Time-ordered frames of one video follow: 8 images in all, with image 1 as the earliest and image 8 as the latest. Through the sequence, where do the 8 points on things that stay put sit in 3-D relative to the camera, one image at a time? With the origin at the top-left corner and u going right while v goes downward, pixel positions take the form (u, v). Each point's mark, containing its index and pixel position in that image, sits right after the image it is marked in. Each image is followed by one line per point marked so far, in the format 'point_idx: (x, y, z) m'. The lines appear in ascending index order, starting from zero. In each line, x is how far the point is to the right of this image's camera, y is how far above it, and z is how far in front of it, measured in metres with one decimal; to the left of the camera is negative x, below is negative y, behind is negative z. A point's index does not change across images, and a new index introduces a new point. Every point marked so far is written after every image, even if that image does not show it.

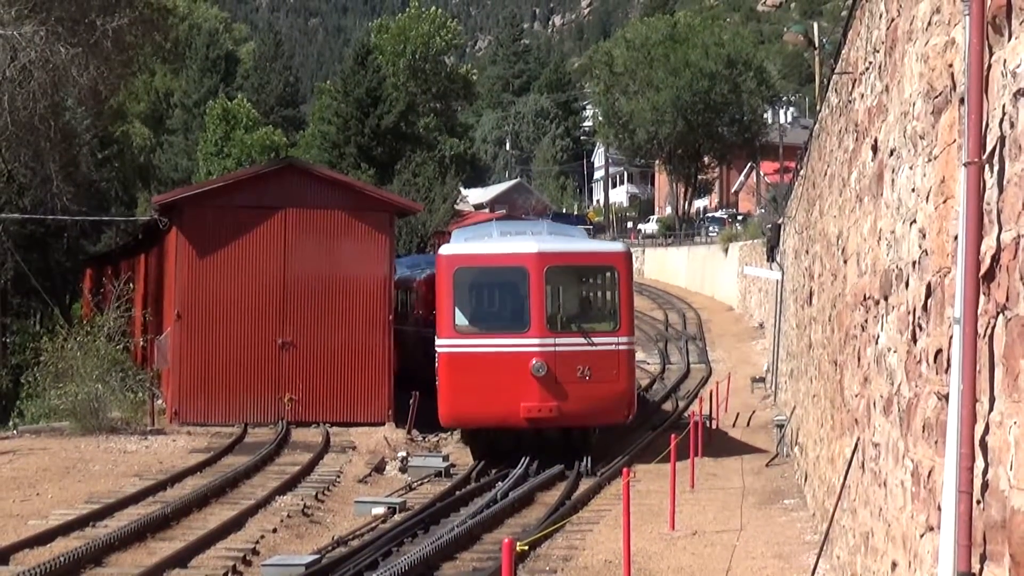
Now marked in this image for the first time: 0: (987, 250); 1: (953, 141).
0: (+1.6, +0.1, +5.0) m
1: (+1.5, +0.5, +5.4) m
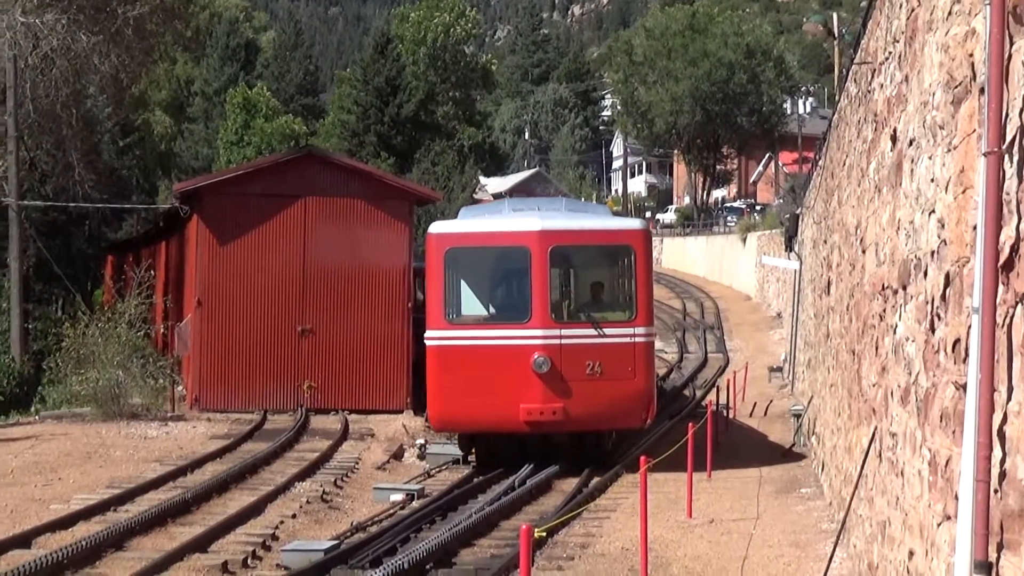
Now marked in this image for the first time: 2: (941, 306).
0: (+1.6, +0.2, +5.0) m
1: (+1.6, +0.6, +5.4) m
2: (+1.6, -0.1, +5.6) m
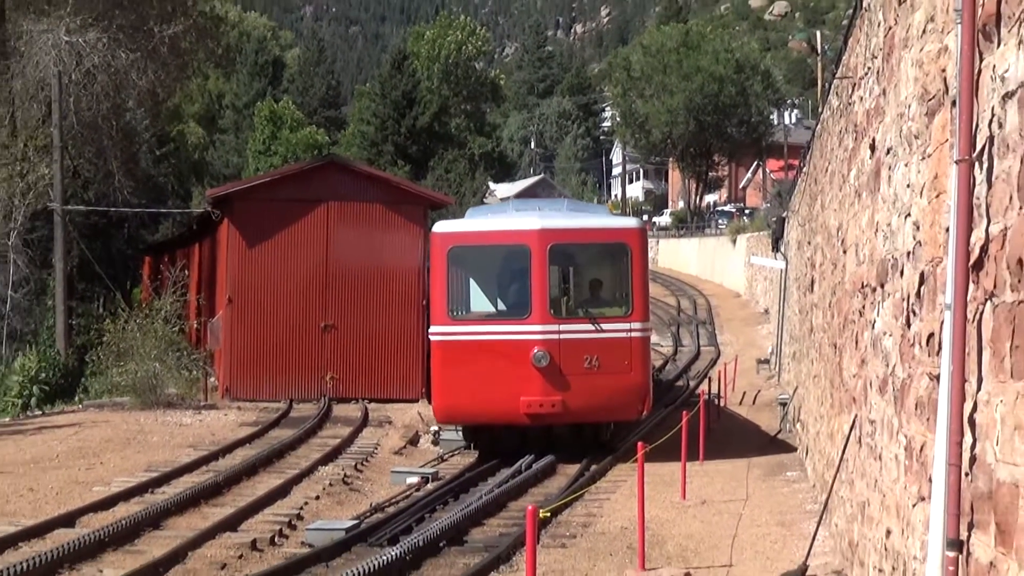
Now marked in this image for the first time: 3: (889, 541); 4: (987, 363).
0: (+1.6, +0.2, +5.4) m
1: (+1.6, +0.6, +5.8) m
2: (+1.6, -0.1, +6.1) m
3: (+1.5, -1.0, +6.2) m
4: (+1.6, -0.3, +5.2) m
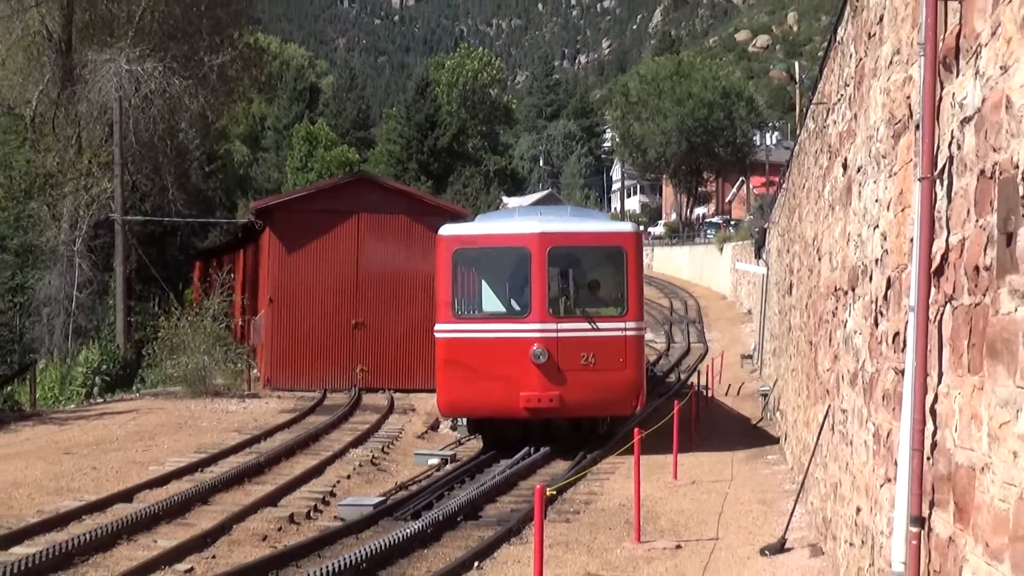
0: (+1.7, +0.1, +6.1) m
1: (+1.7, +0.5, +6.5) m
2: (+1.6, -0.1, +6.8) m
3: (+1.5, -1.0, +6.9) m
4: (+1.7, -0.3, +5.9) m
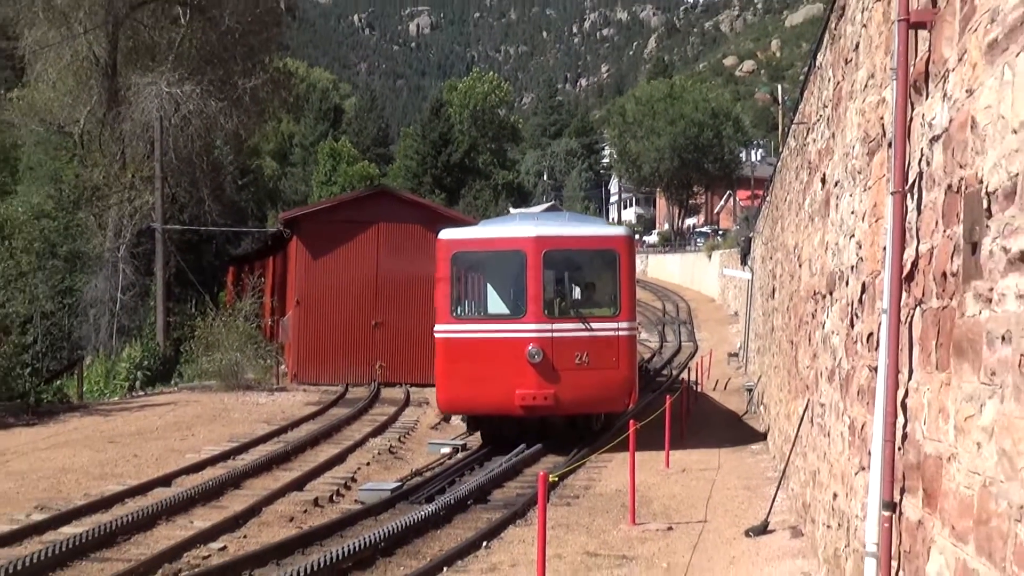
0: (+1.7, +0.1, +6.8) m
1: (+1.7, +0.5, +7.2) m
2: (+1.7, -0.1, +7.4) m
3: (+1.6, -1.0, +7.5) m
4: (+1.7, -0.3, +6.6) m
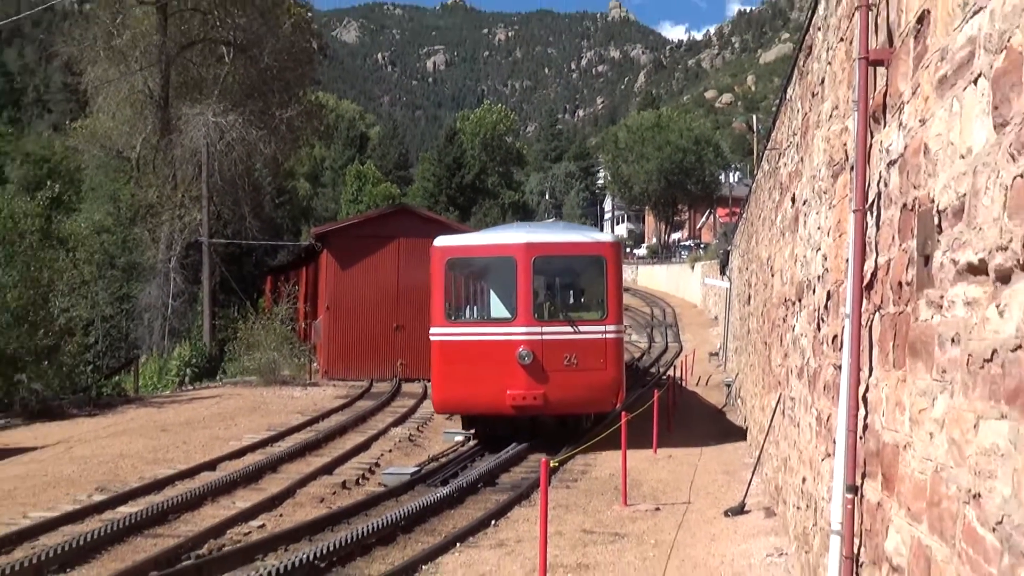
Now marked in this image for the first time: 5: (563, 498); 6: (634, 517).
0: (+1.8, +0.1, +7.7) m
1: (+1.7, +0.5, +8.1) m
2: (+1.7, -0.1, +8.4) m
3: (+1.6, -1.1, +8.5) m
4: (+1.7, -0.3, +7.5) m
5: (+0.3, -1.4, +10.1) m
6: (+0.7, -1.4, +9.5) m
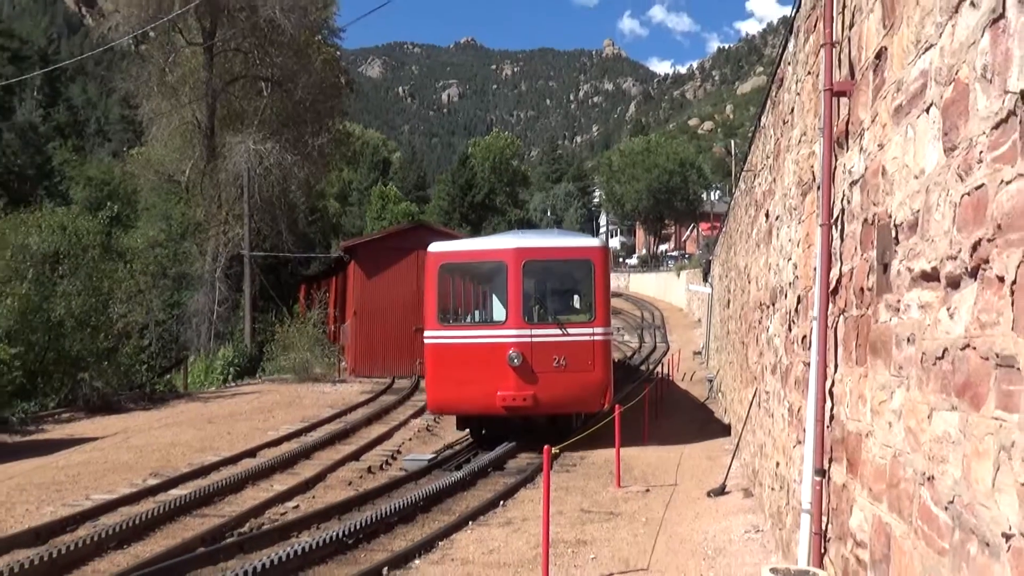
0: (+1.8, +0.1, +8.8) m
1: (+1.8, +0.5, +9.2) m
2: (+1.7, -0.2, +9.5) m
3: (+1.6, -1.1, +9.6) m
4: (+1.8, -0.4, +8.6) m
5: (+0.4, -1.4, +11.2) m
6: (+0.8, -1.4, +10.6) m
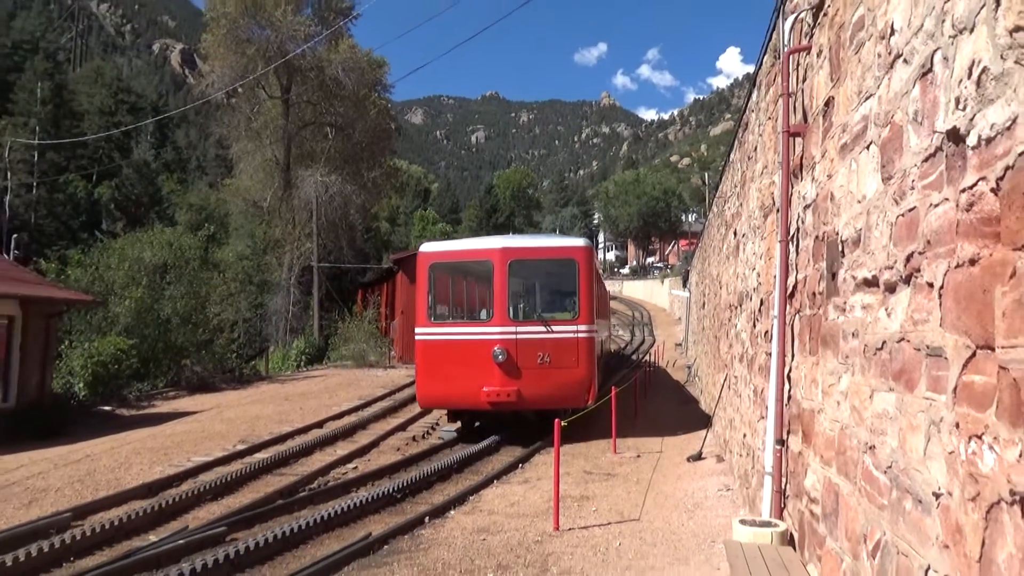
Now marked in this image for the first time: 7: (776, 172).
0: (+1.9, 0.0, +11.0) m
1: (+1.9, +0.4, +11.4) m
2: (+1.8, -0.2, +11.7) m
3: (+1.8, -1.1, +11.8) m
4: (+1.9, -0.4, +10.8) m
5: (+0.5, -1.5, +13.4) m
6: (+0.9, -1.5, +12.8) m
7: (+1.9, +0.8, +11.4) m
